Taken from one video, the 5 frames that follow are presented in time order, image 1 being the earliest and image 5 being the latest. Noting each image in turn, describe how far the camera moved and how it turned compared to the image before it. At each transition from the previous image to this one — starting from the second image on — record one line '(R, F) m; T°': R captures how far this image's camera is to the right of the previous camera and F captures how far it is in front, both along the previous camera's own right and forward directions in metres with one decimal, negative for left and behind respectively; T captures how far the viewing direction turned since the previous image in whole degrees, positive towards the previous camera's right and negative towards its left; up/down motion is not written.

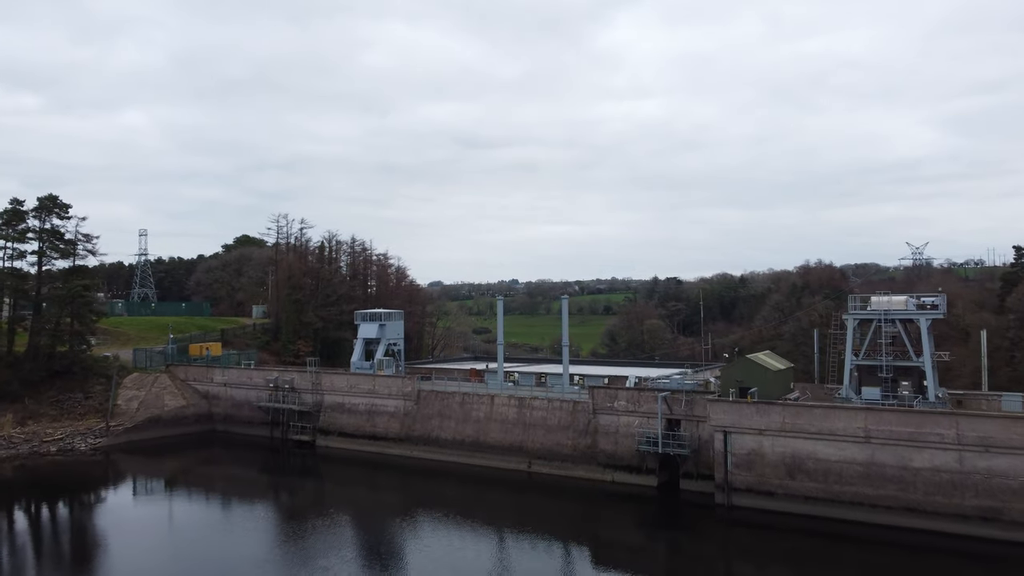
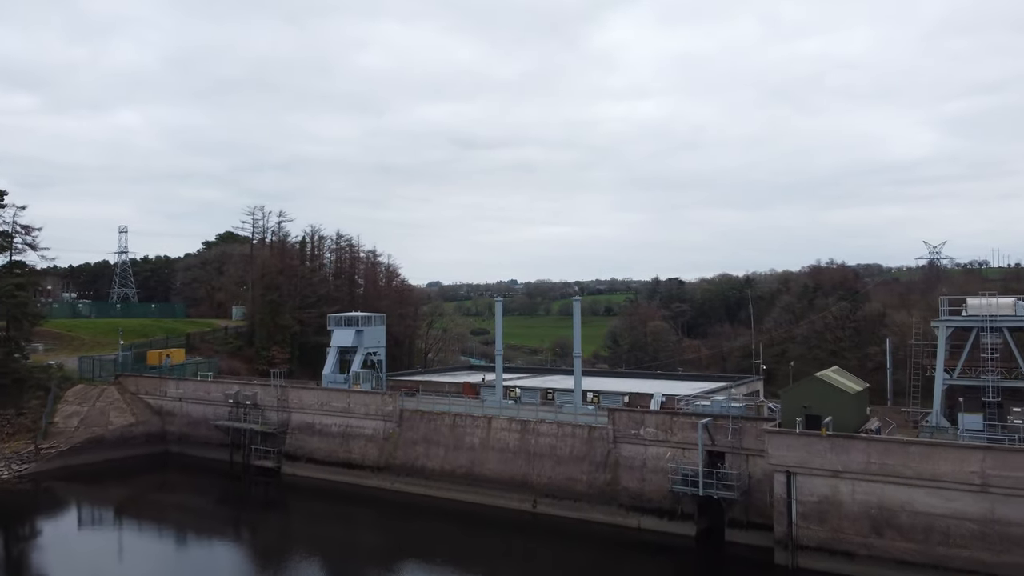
(-0.1, +6.8) m; 0°
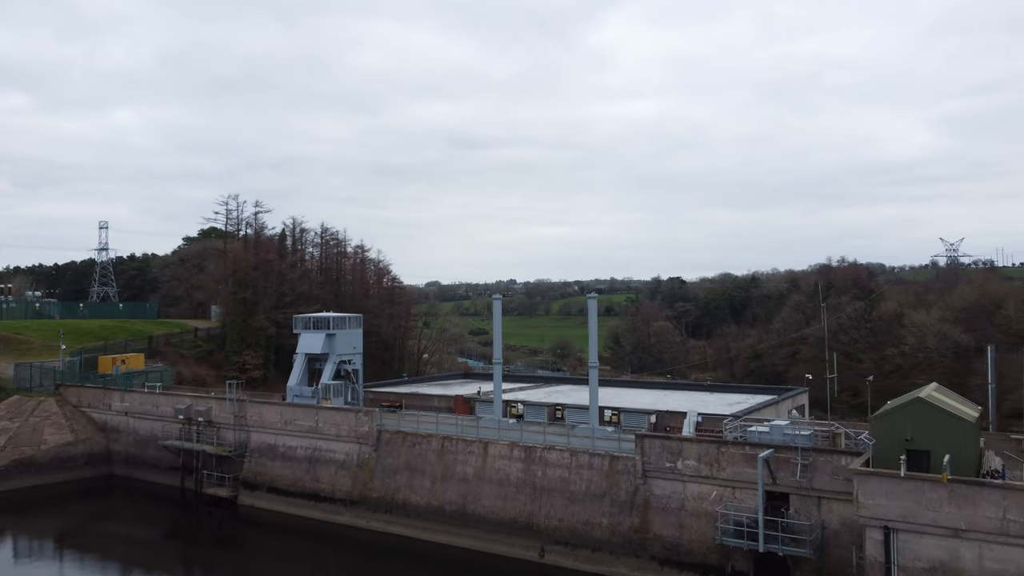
(-0.1, +6.1) m; 0°
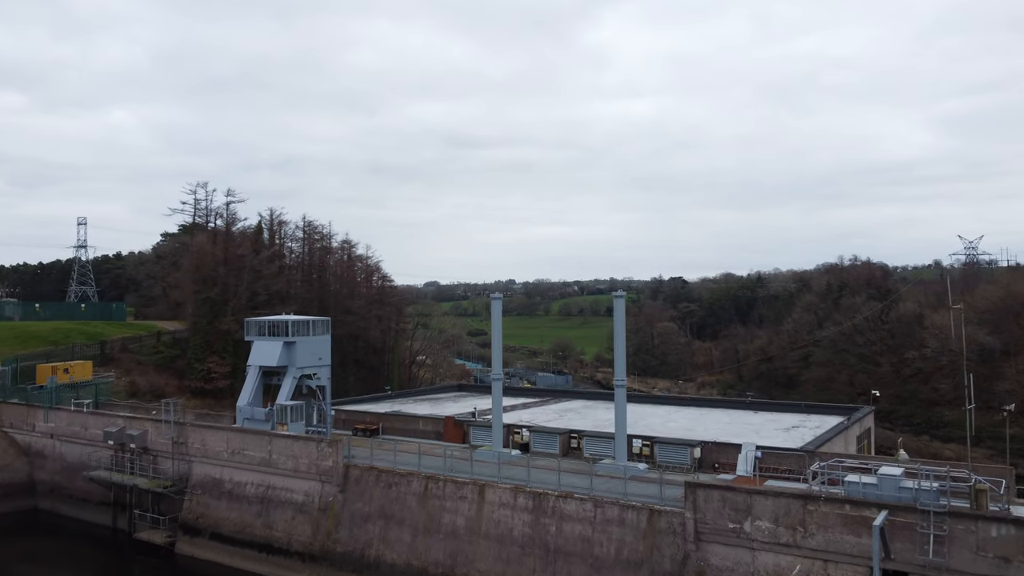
(-0.1, +6.1) m; 0°
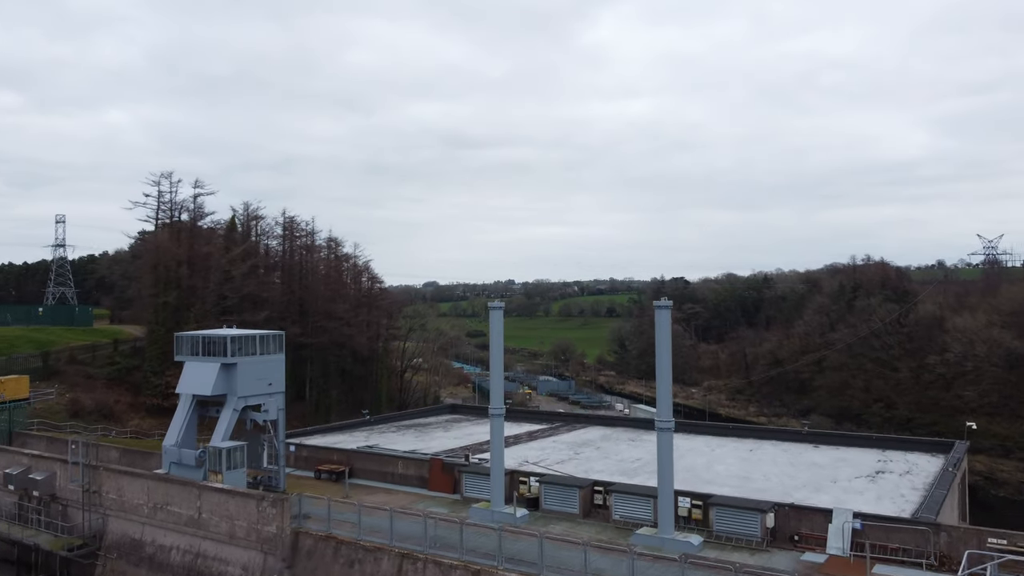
(-0.1, +5.7) m; 0°
